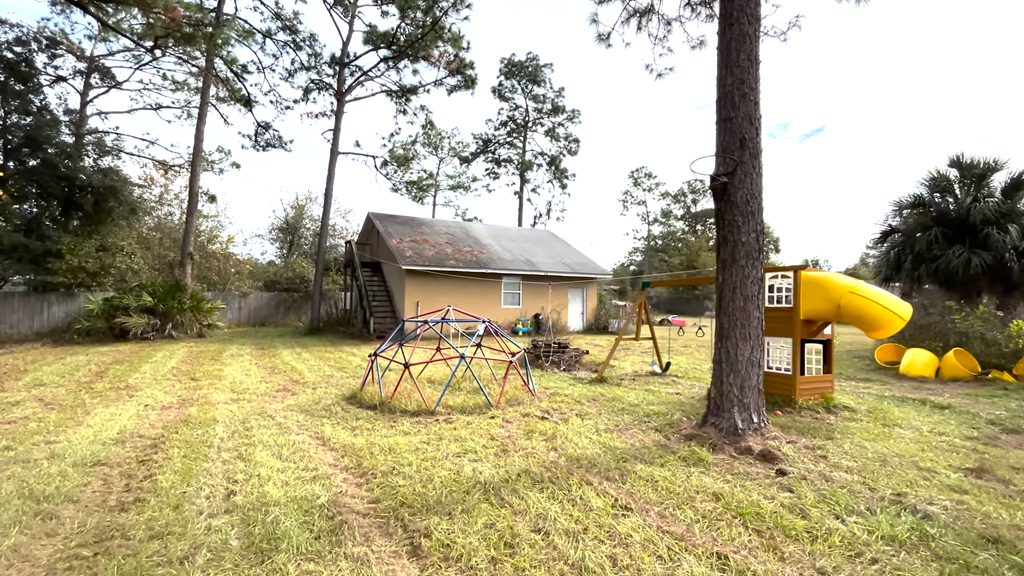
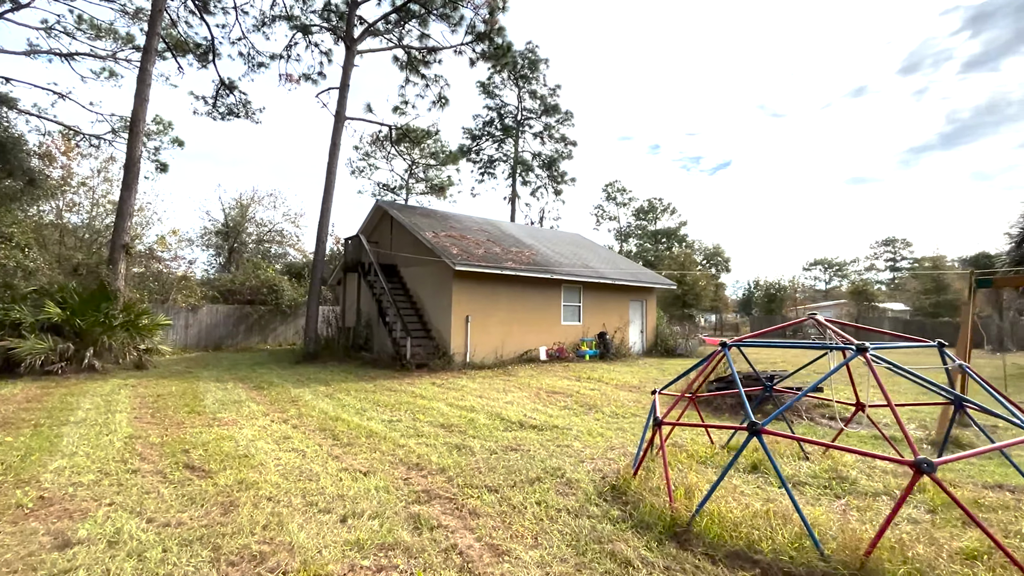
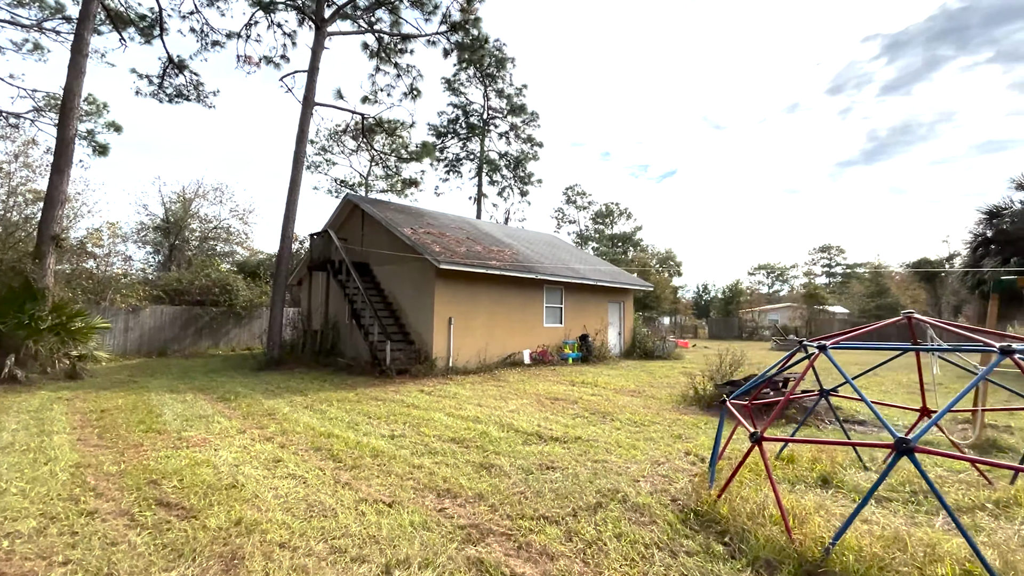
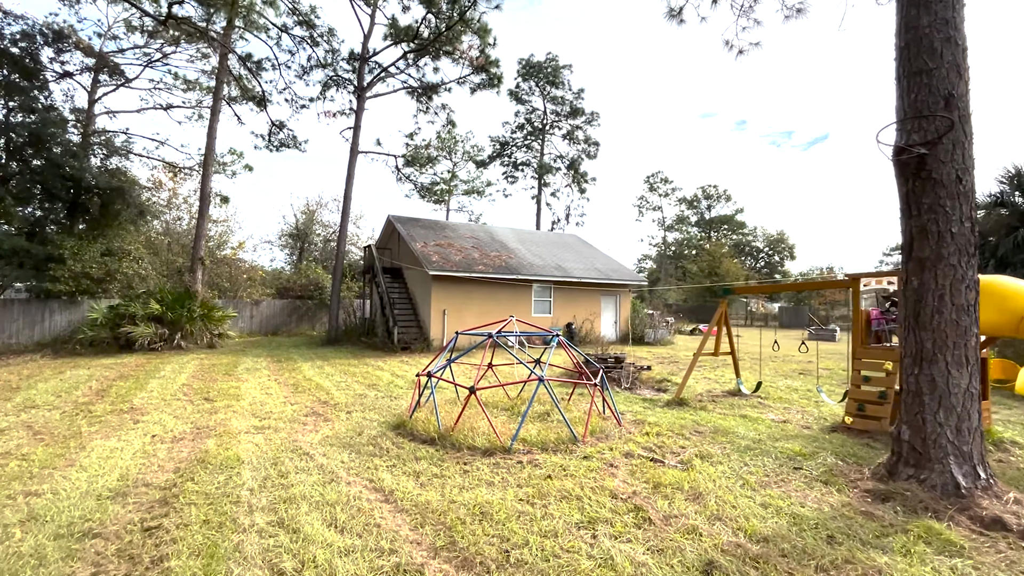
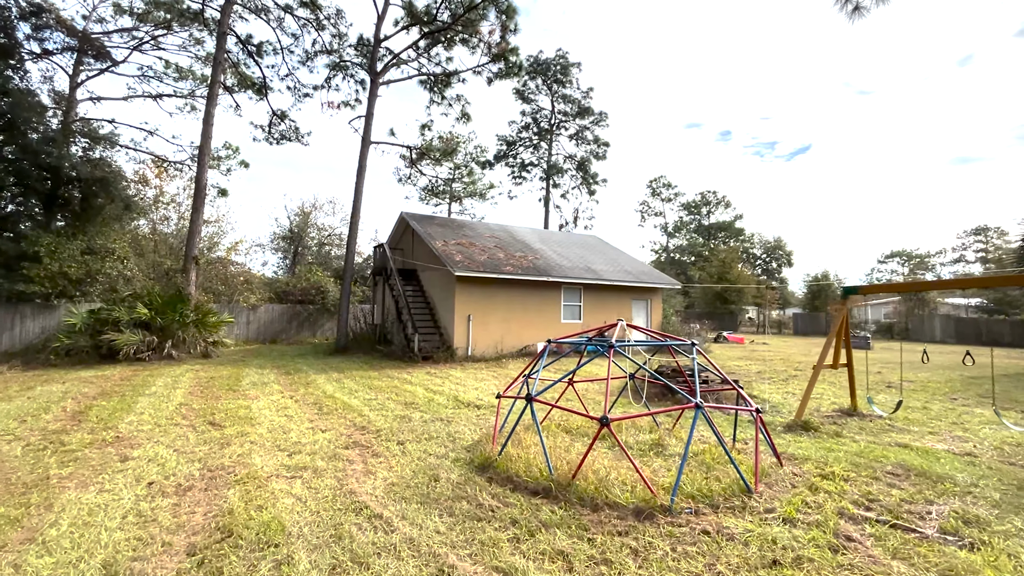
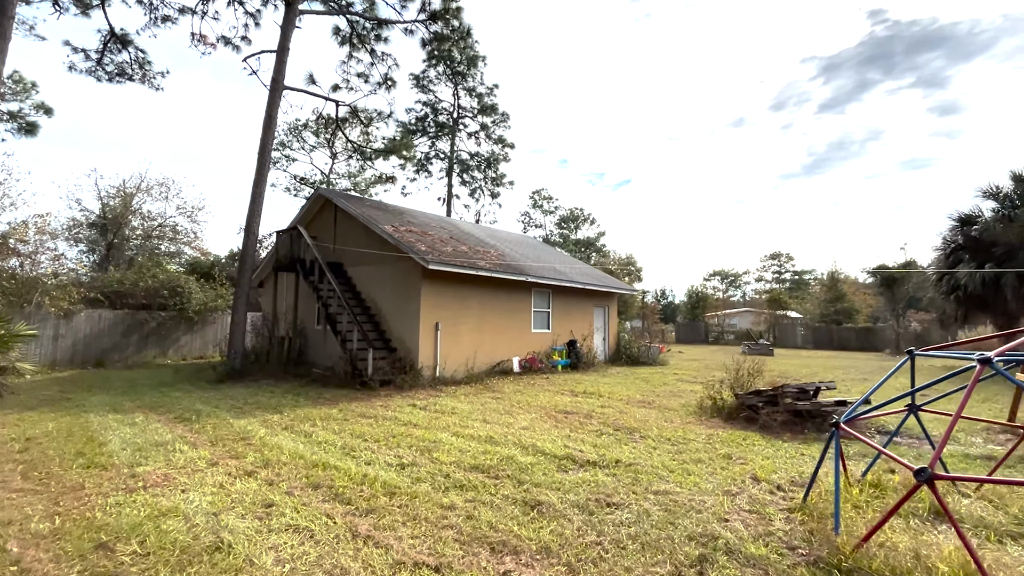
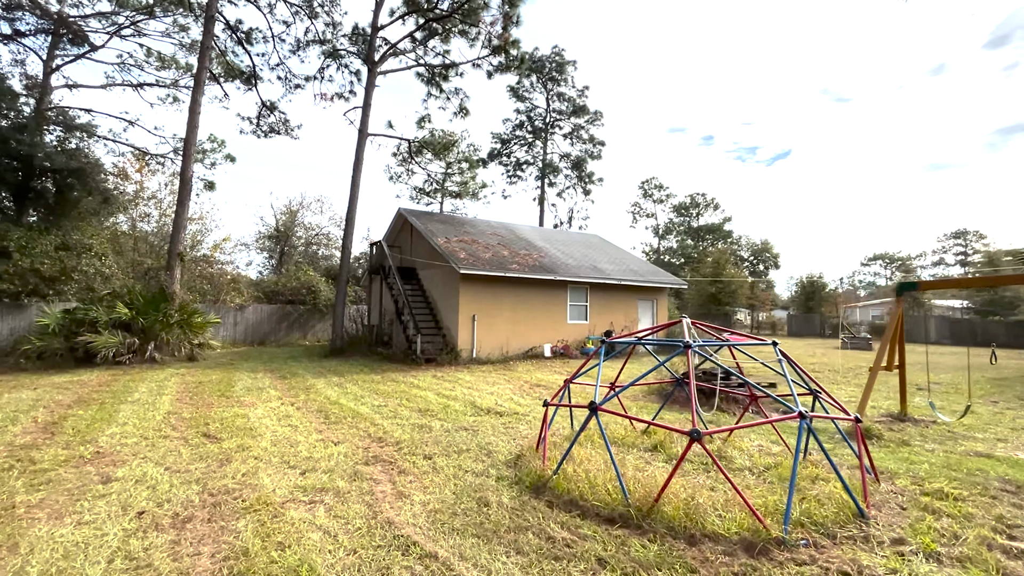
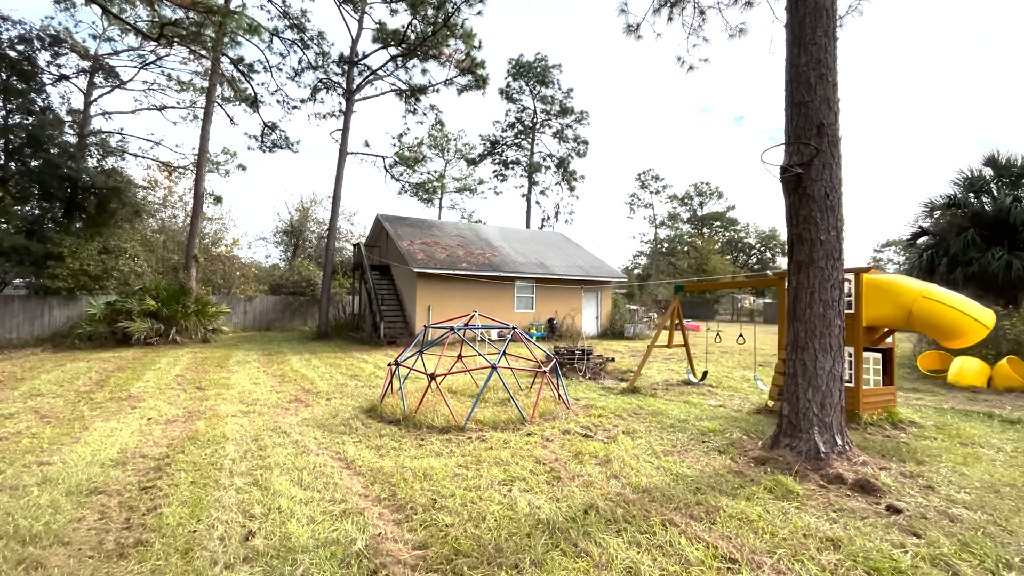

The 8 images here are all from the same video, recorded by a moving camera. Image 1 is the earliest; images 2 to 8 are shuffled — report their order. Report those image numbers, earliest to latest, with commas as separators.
8, 4, 5, 7, 2, 3, 6
